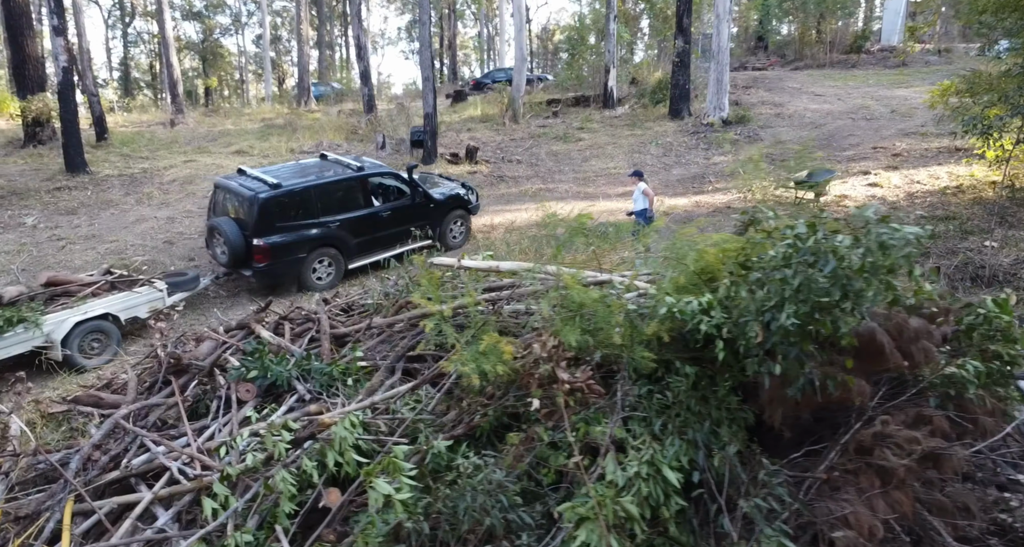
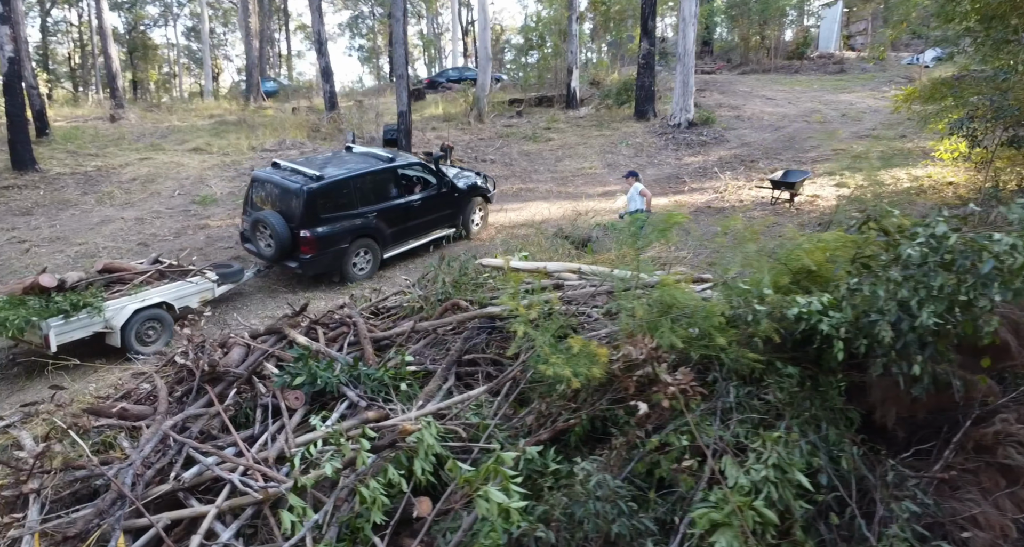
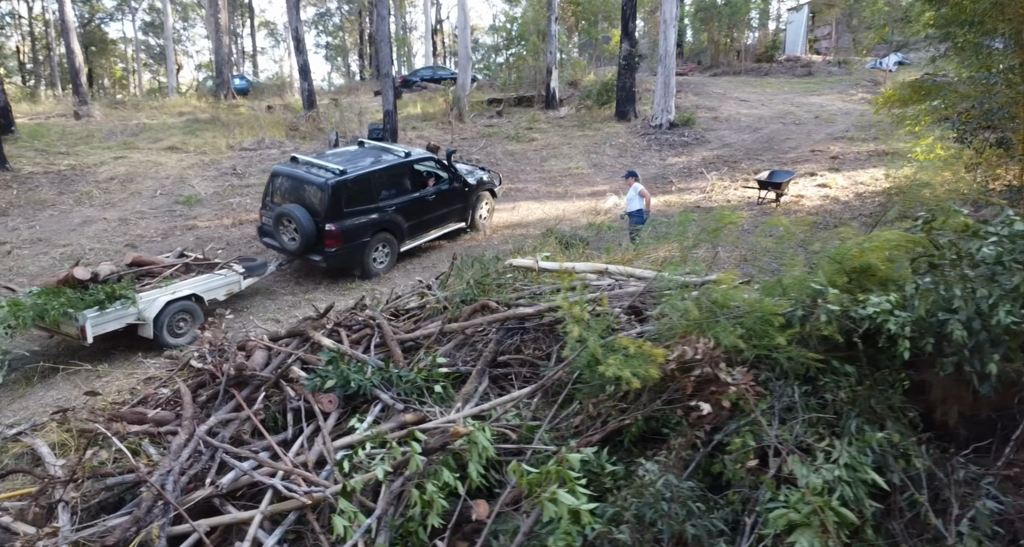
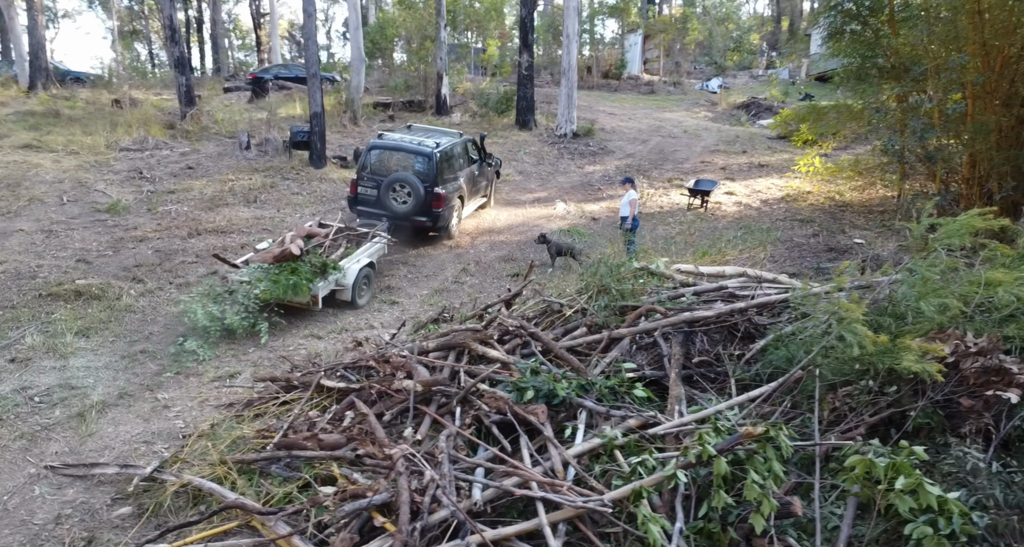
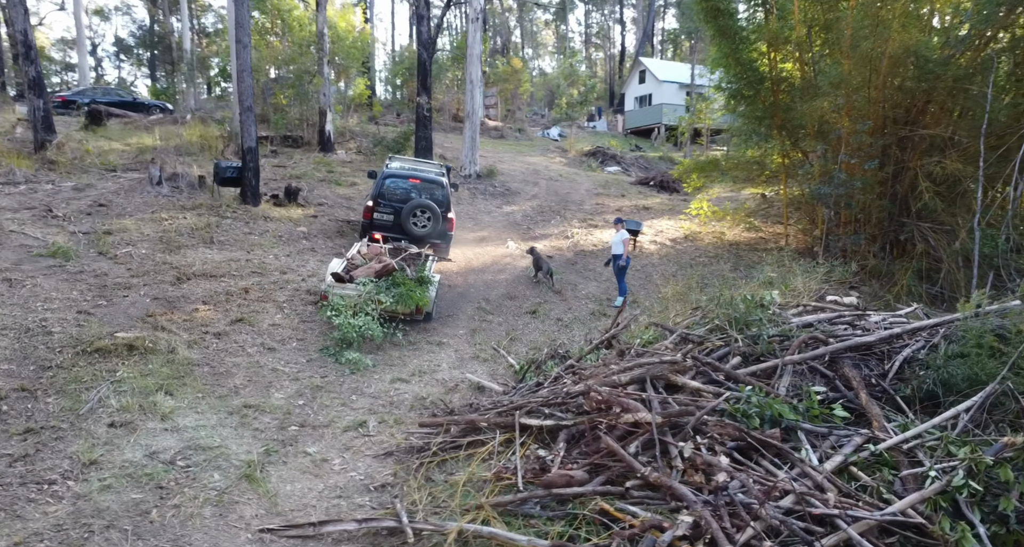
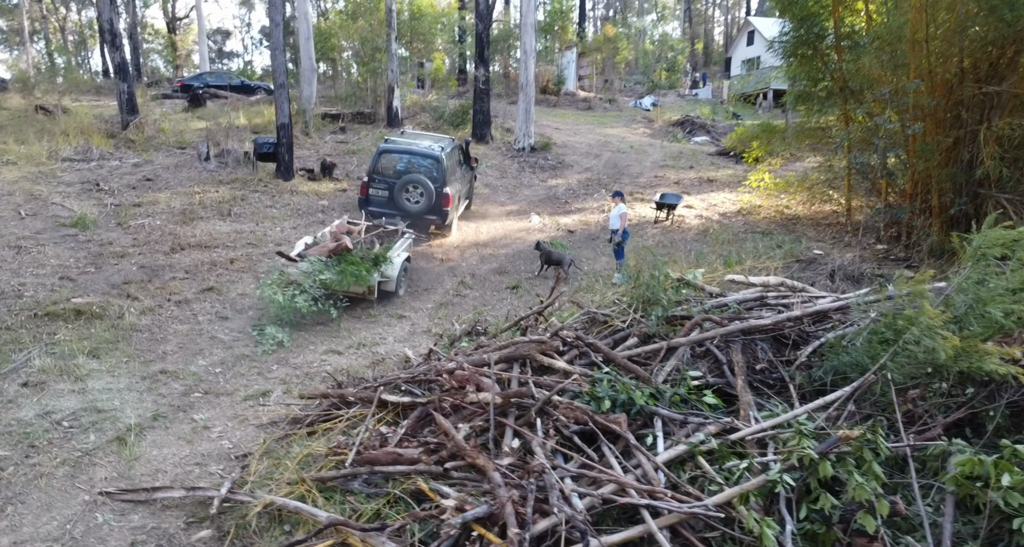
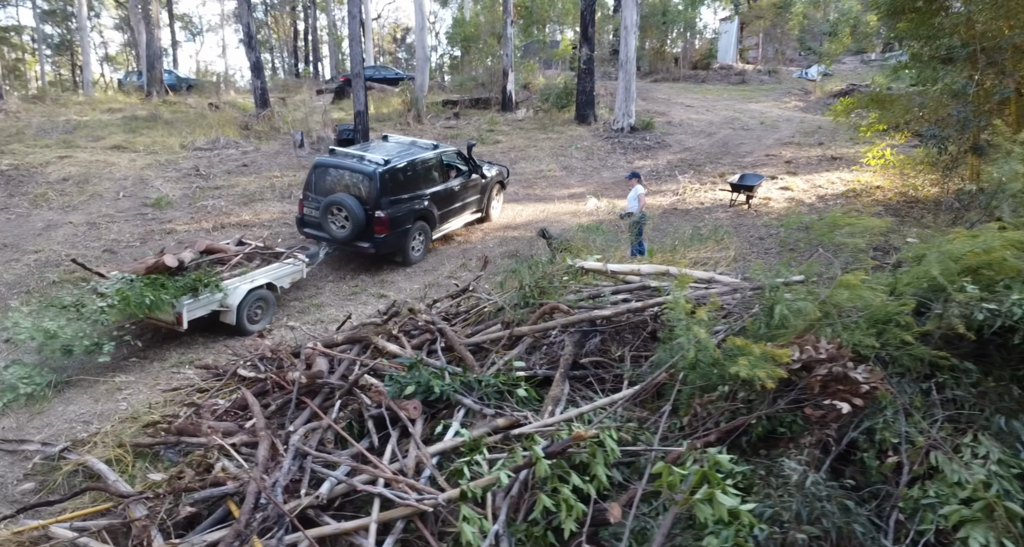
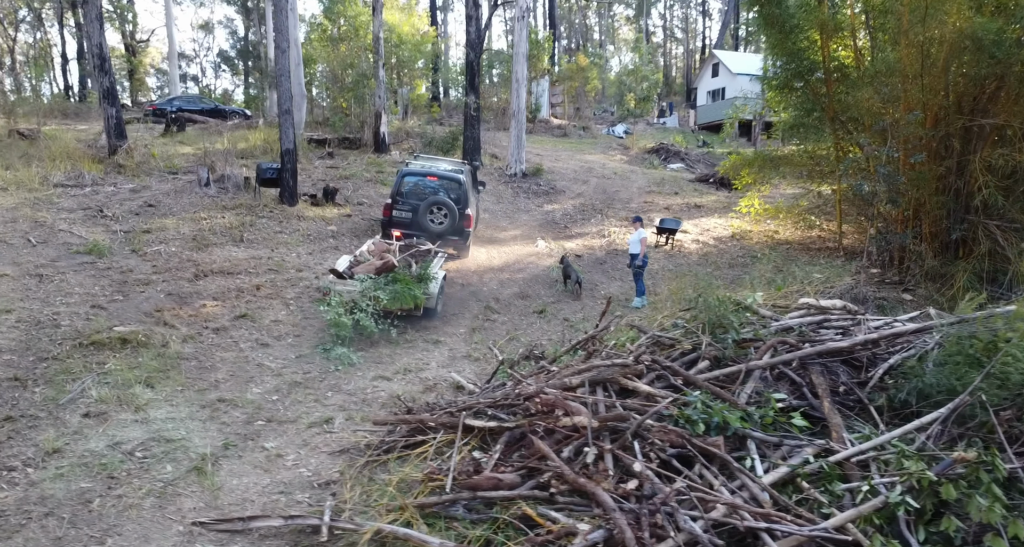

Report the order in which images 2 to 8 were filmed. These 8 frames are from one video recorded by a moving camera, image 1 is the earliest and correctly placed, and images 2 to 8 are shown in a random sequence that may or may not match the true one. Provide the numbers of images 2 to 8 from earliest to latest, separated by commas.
2, 3, 7, 4, 6, 8, 5
